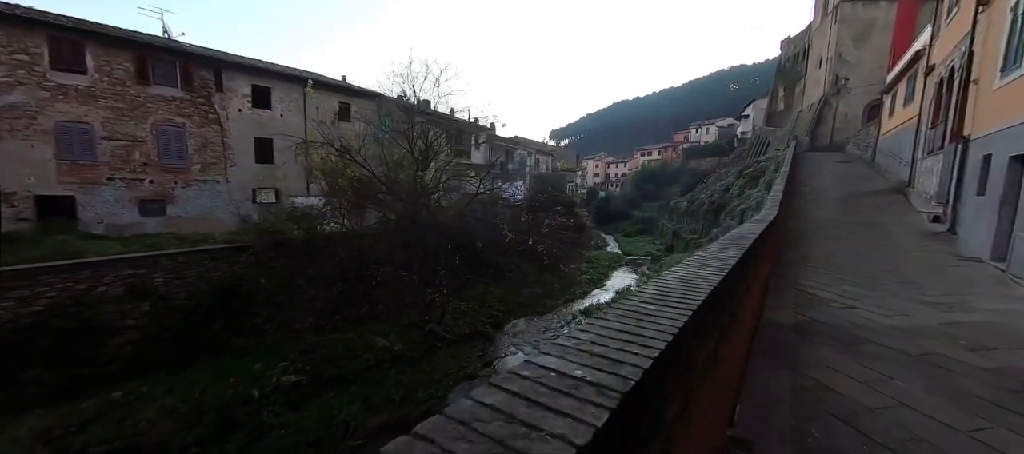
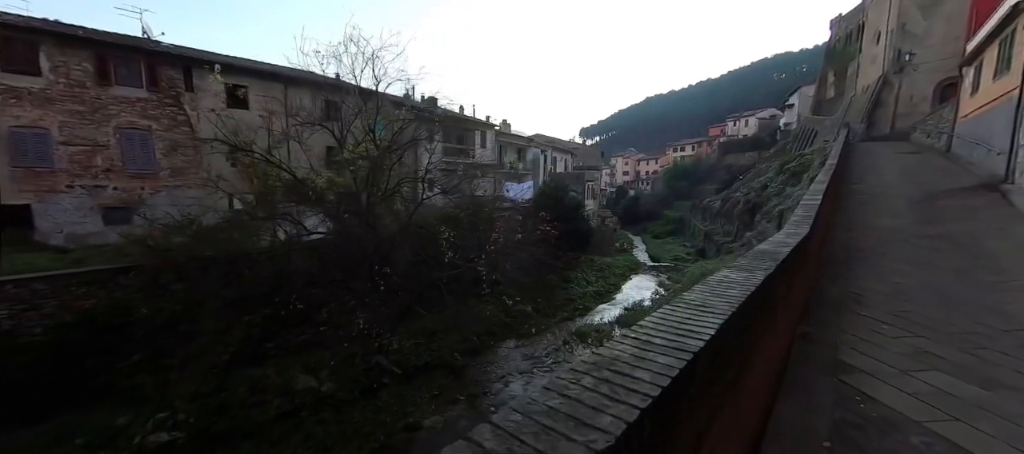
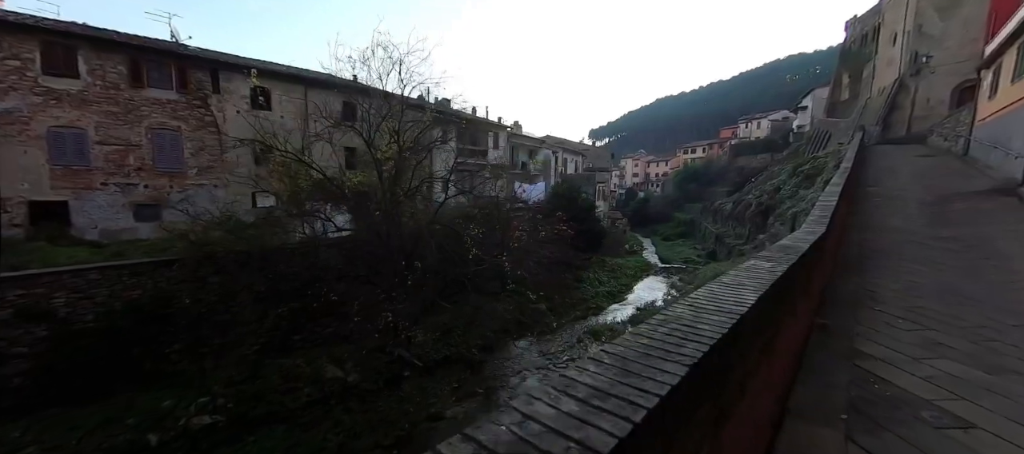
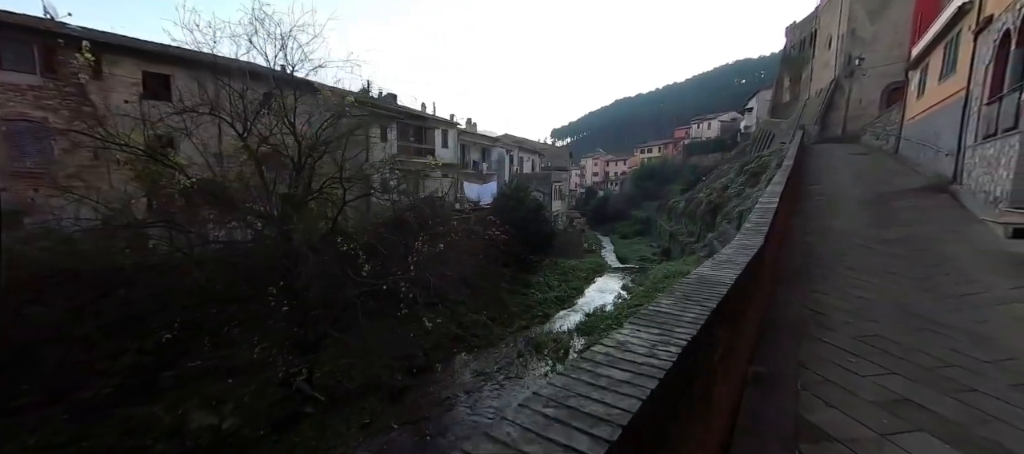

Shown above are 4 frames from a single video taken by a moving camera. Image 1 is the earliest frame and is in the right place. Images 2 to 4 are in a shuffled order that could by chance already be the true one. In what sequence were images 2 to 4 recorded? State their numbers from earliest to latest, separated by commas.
3, 2, 4
